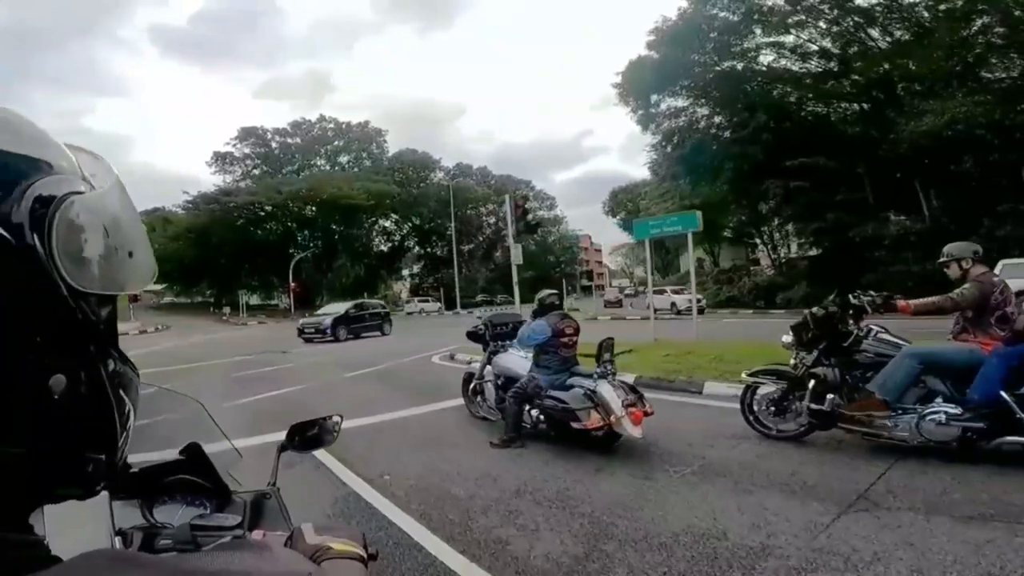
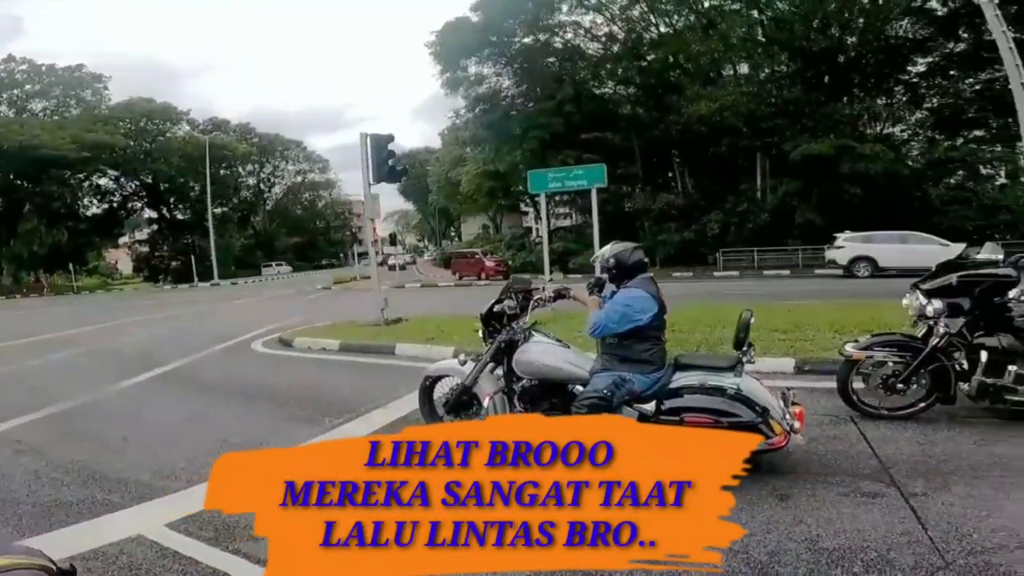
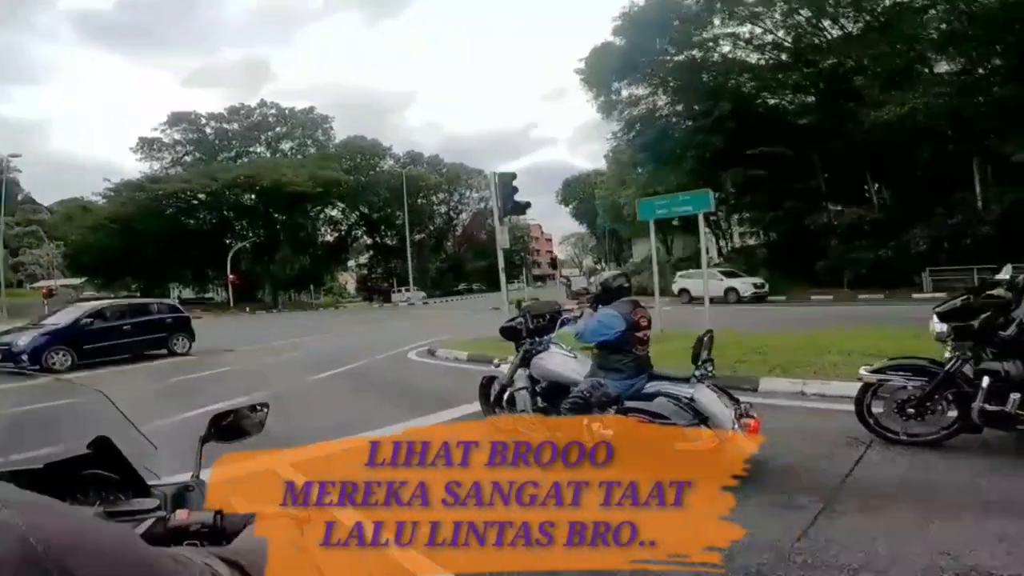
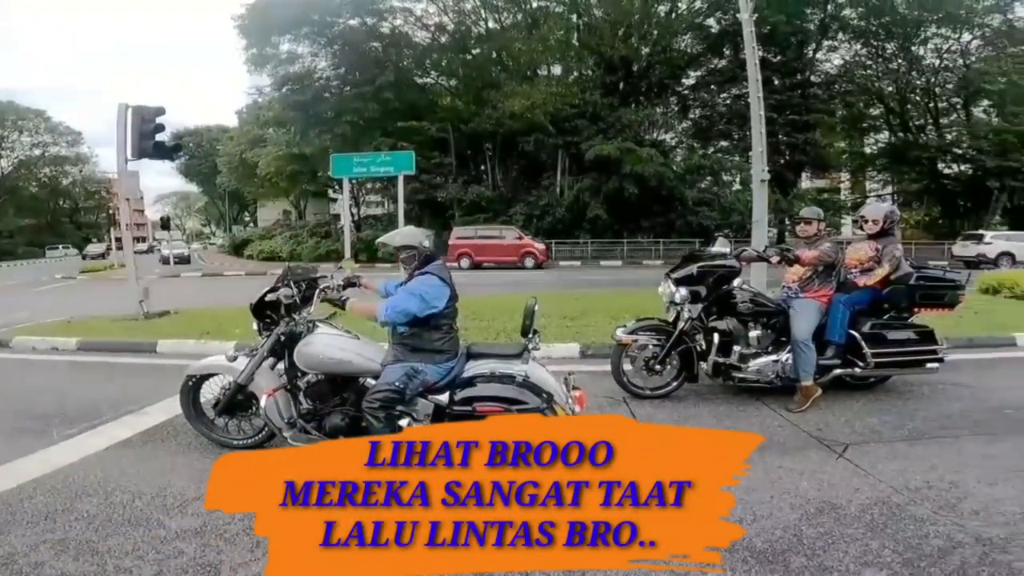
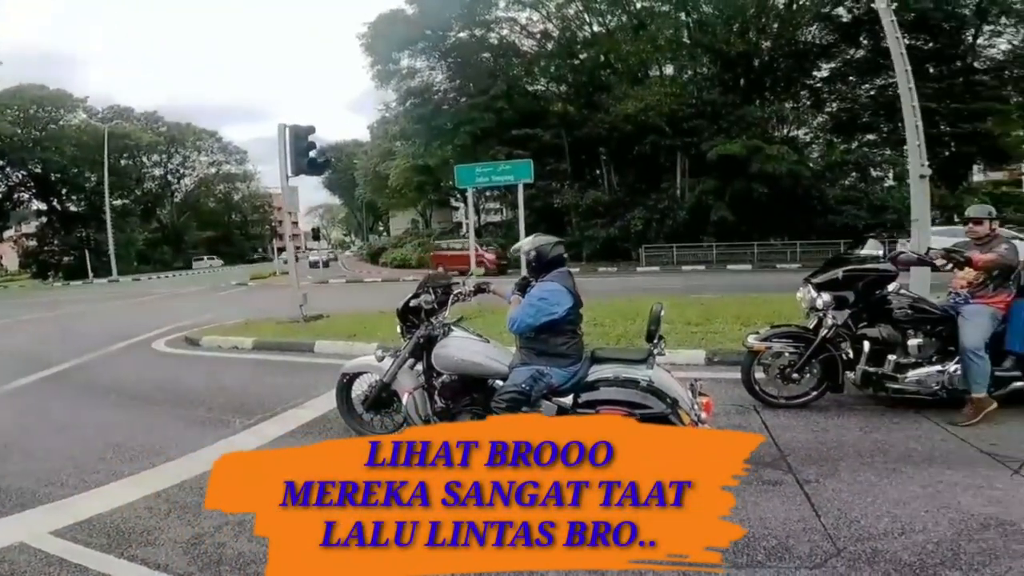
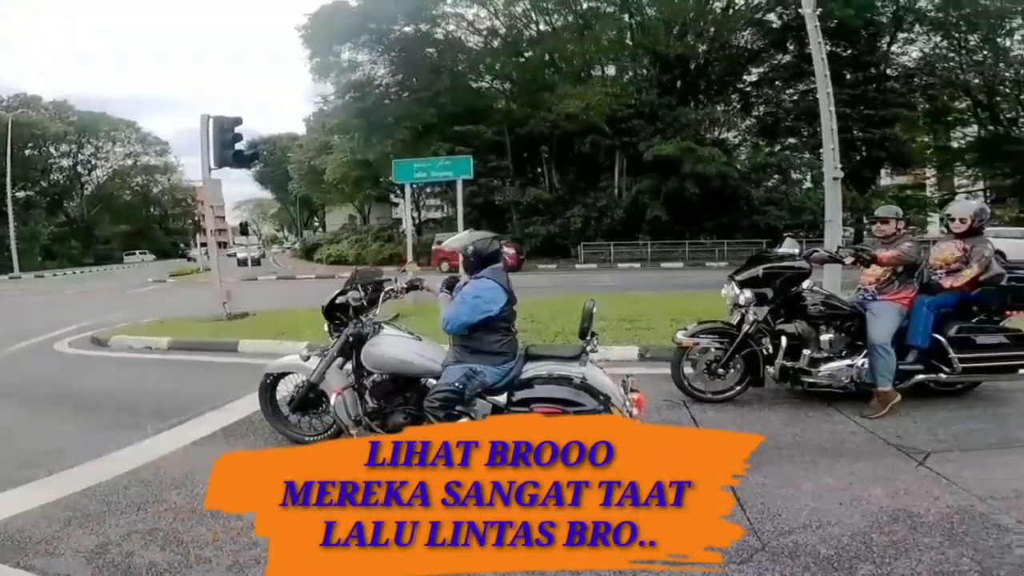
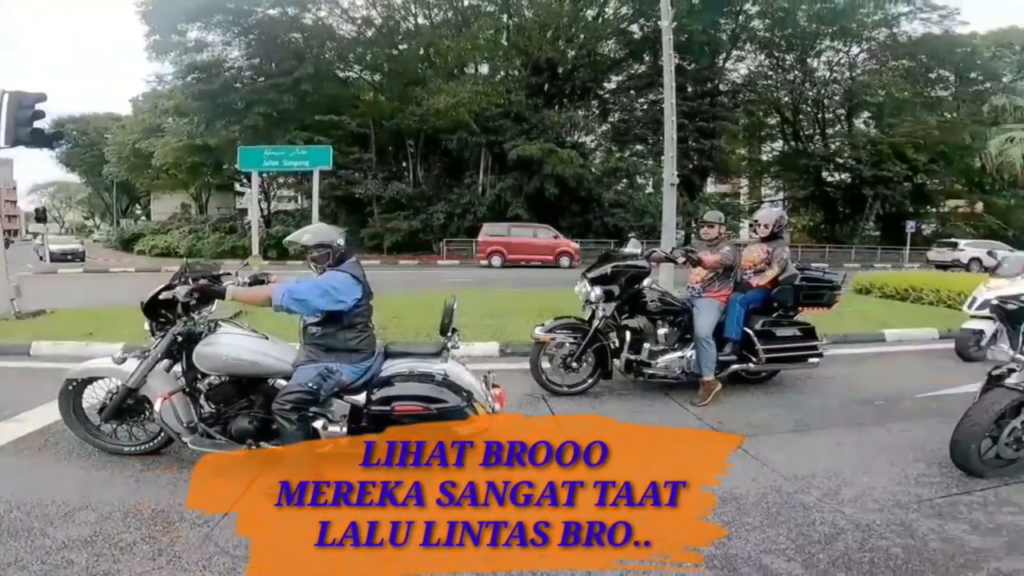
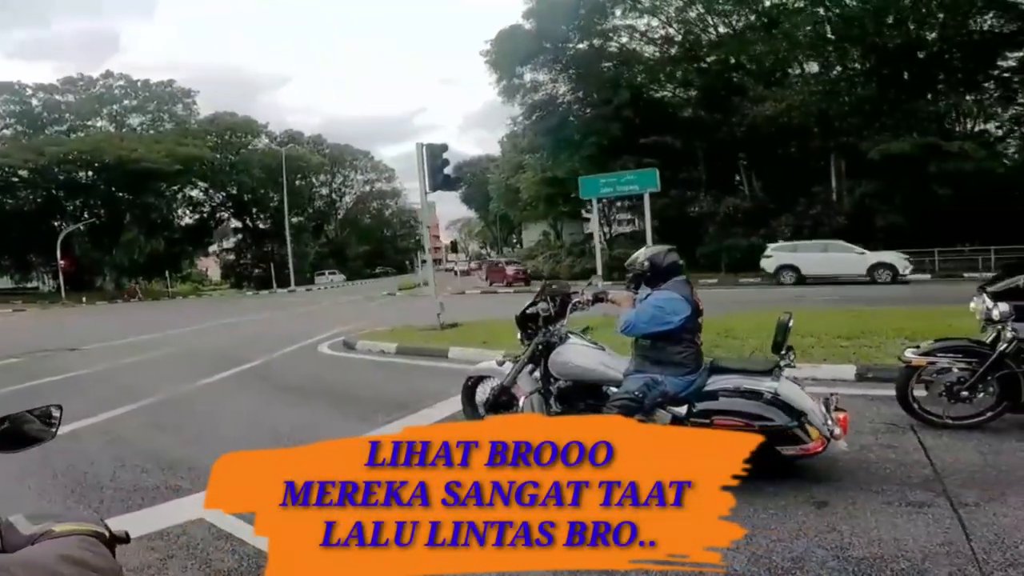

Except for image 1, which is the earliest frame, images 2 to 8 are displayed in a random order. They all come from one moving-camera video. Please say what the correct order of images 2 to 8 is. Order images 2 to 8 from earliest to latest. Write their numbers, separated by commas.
3, 8, 2, 5, 6, 4, 7
